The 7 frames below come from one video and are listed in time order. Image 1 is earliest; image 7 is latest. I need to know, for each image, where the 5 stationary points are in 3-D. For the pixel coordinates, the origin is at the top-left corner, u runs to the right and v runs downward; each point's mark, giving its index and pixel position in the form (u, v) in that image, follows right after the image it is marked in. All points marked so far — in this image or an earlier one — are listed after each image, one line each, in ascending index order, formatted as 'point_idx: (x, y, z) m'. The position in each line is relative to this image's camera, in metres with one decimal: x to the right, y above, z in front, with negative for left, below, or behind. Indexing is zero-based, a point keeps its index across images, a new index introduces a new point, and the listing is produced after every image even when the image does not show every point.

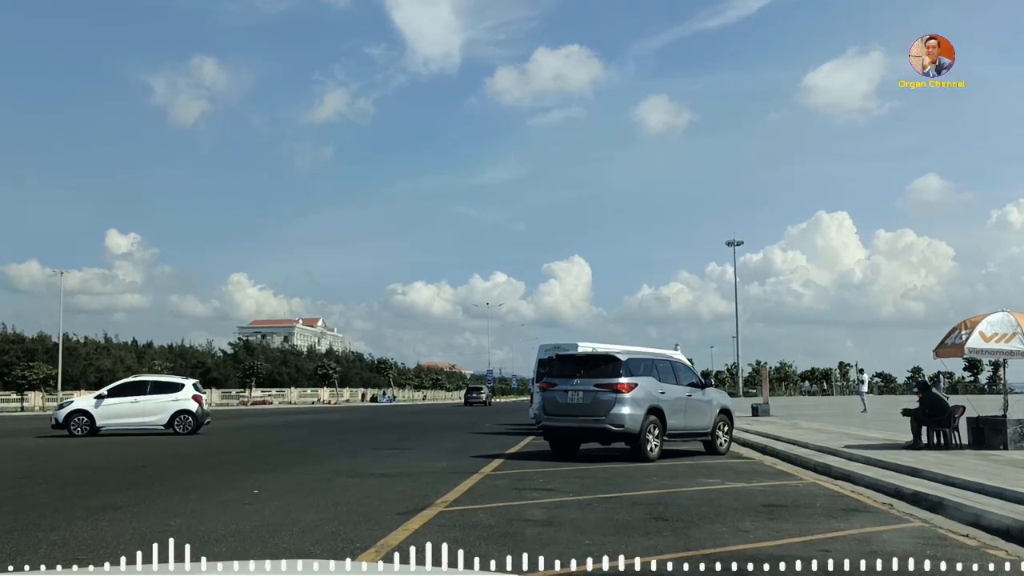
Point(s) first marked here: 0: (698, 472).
0: (+2.9, -2.9, +14.6) m
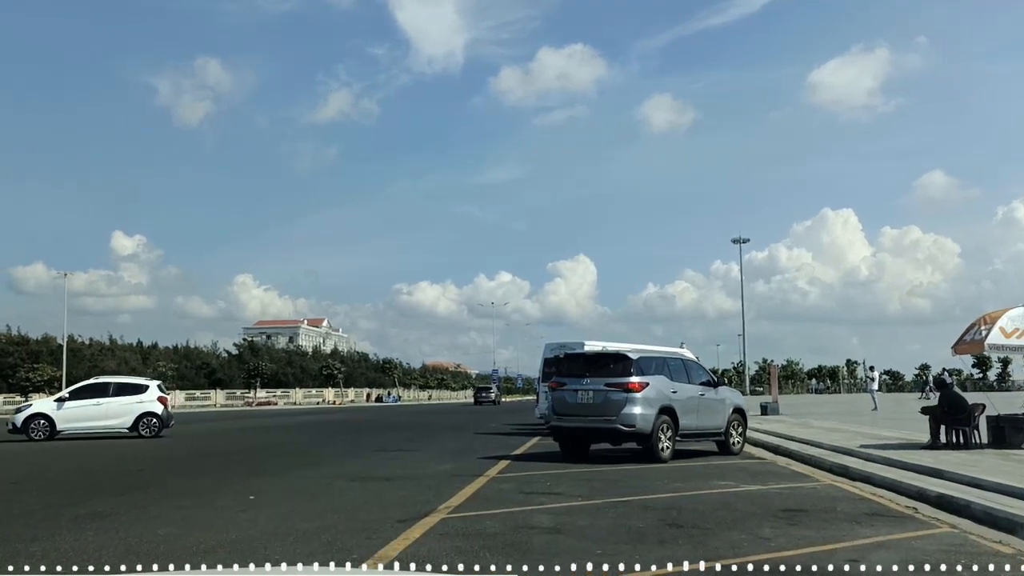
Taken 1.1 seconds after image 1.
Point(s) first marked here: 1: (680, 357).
0: (+3.0, -2.8, +14.1) m
1: (+3.2, -1.3, +17.8) m
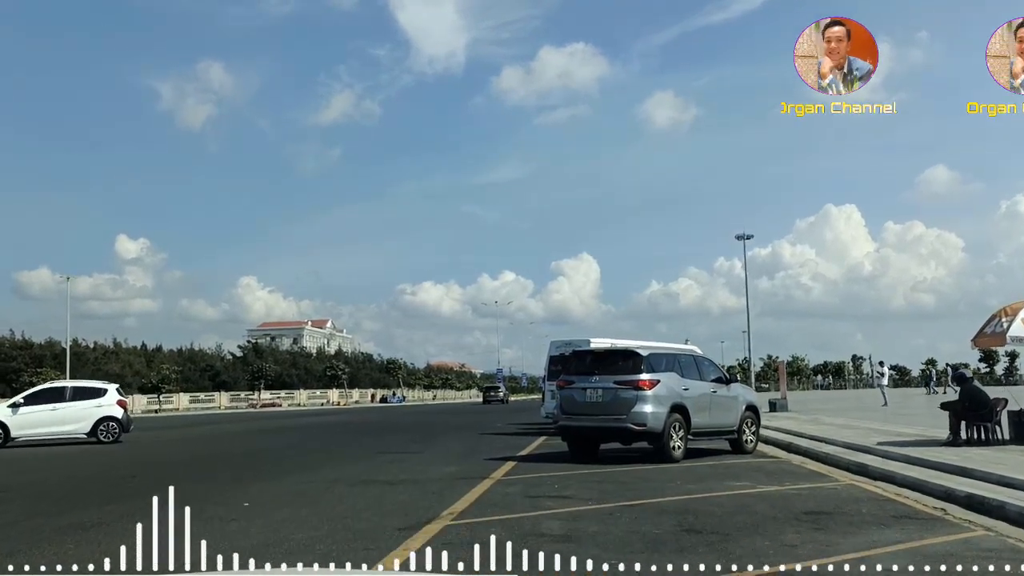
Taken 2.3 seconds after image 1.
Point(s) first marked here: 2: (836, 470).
0: (+3.1, -2.7, +13.6) m
1: (+3.3, -1.2, +17.3) m
2: (+5.0, -2.8, +14.5) m
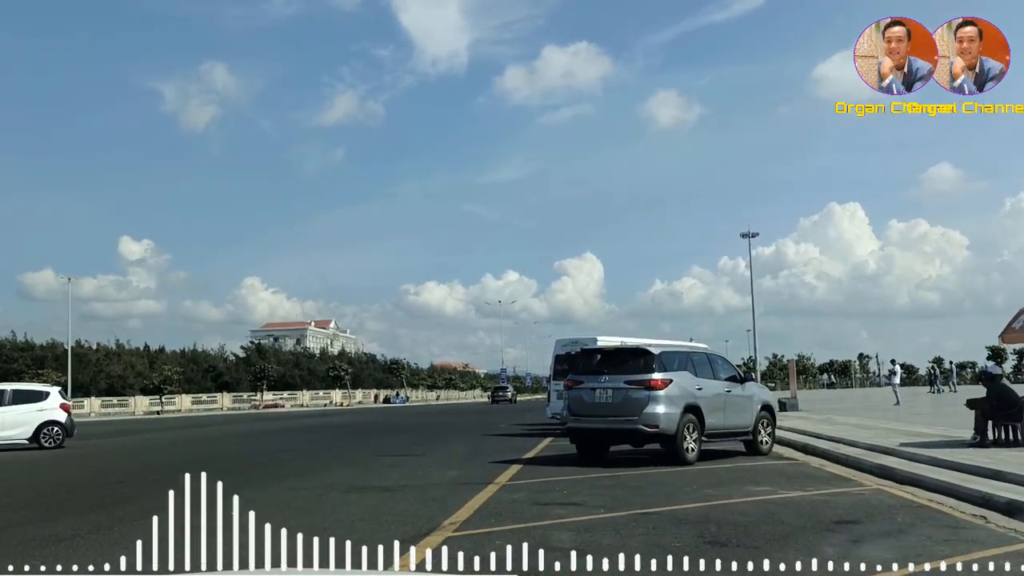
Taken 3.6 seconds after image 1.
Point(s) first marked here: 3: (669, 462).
0: (+3.2, -2.6, +12.9) m
1: (+3.4, -1.1, +16.6) m
2: (+5.1, -2.7, +13.7) m
3: (+2.7, -2.9, +15.8) m
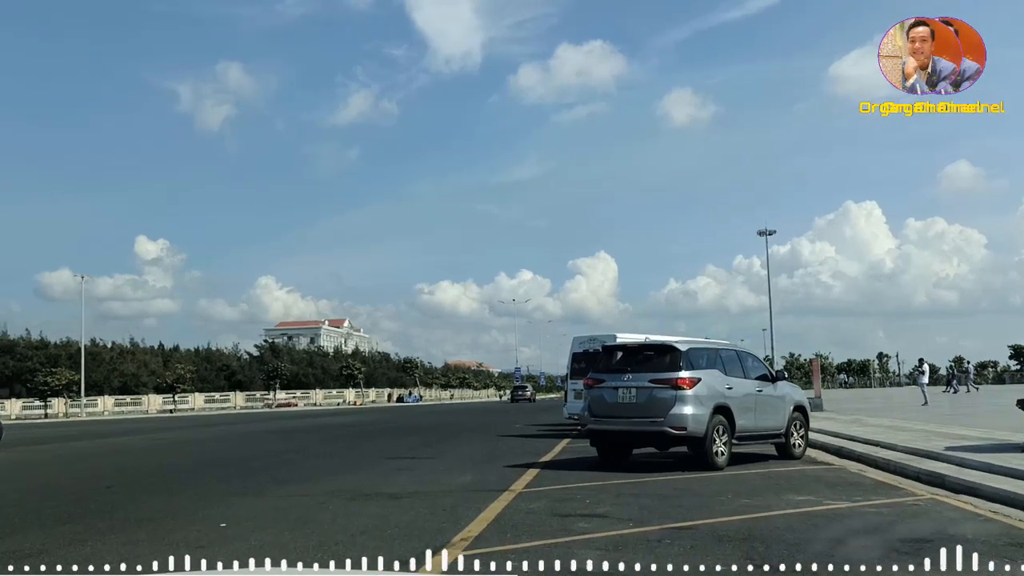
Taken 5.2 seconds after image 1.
0: (+3.4, -2.5, +11.9) m
1: (+3.7, -1.0, +15.5) m
2: (+5.3, -2.6, +12.6) m
3: (+2.9, -2.8, +14.7) m
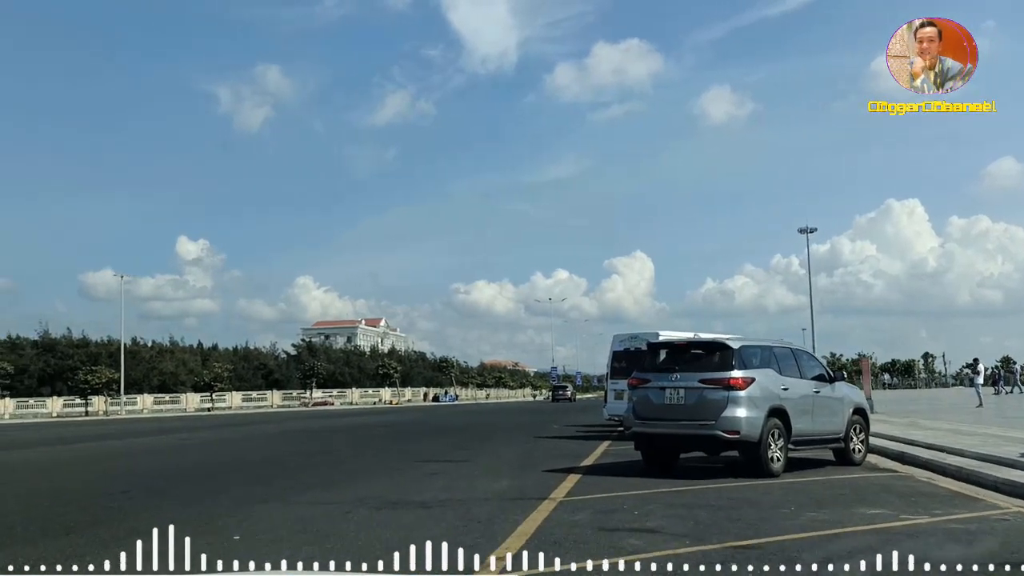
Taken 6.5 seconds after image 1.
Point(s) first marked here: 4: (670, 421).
0: (+3.9, -2.4, +10.8) m
1: (+4.3, -0.9, +14.5) m
2: (+5.8, -2.5, +11.5) m
3: (+3.5, -2.7, +13.7) m
4: (+2.2, -1.9, +13.3) m
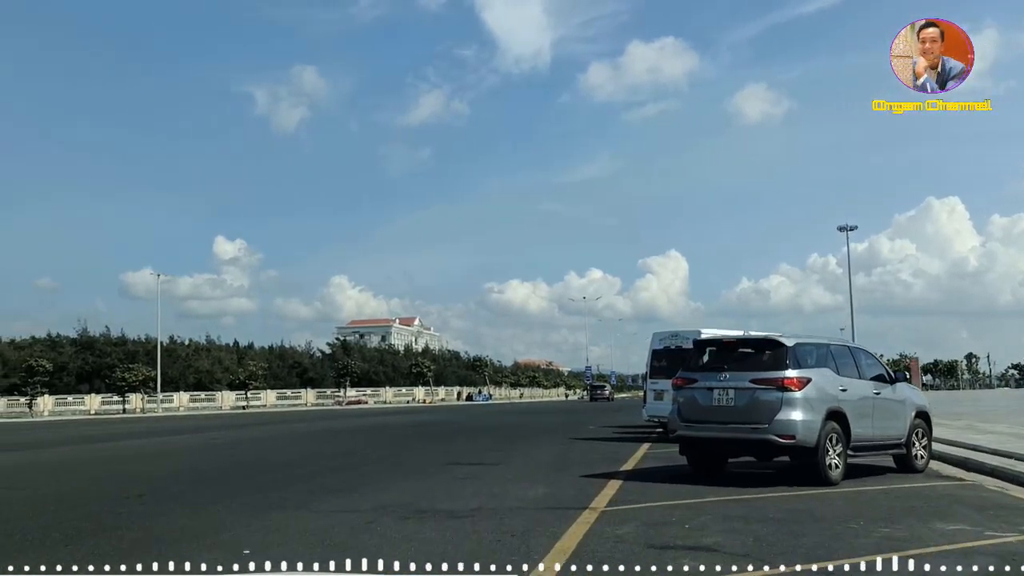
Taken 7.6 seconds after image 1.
0: (+4.3, -2.3, +9.9) m
1: (+4.8, -0.8, +13.5) m
2: (+6.2, -2.4, +10.5) m
3: (+4.0, -2.6, +12.8) m
4: (+2.7, -1.8, +12.4) m
